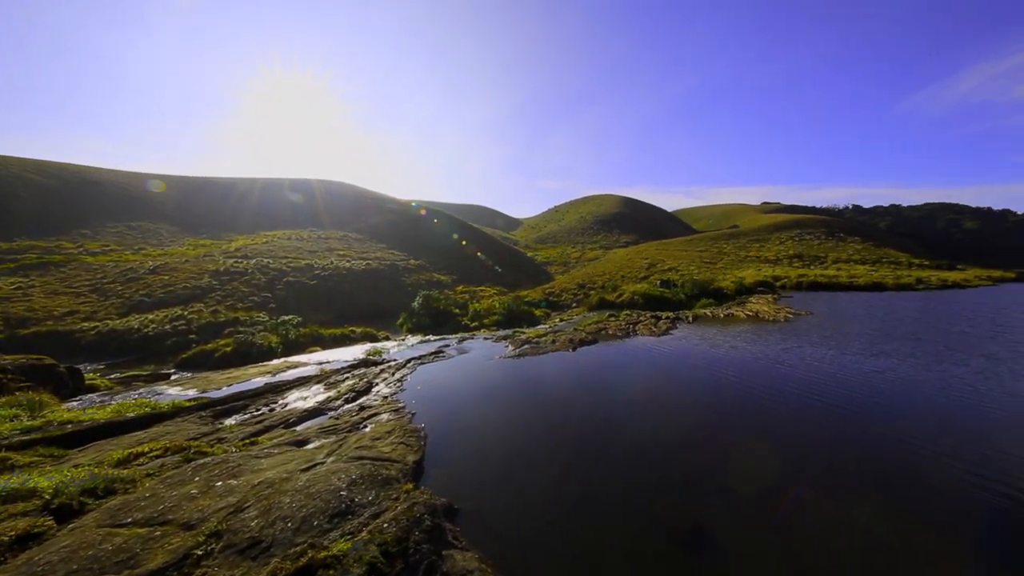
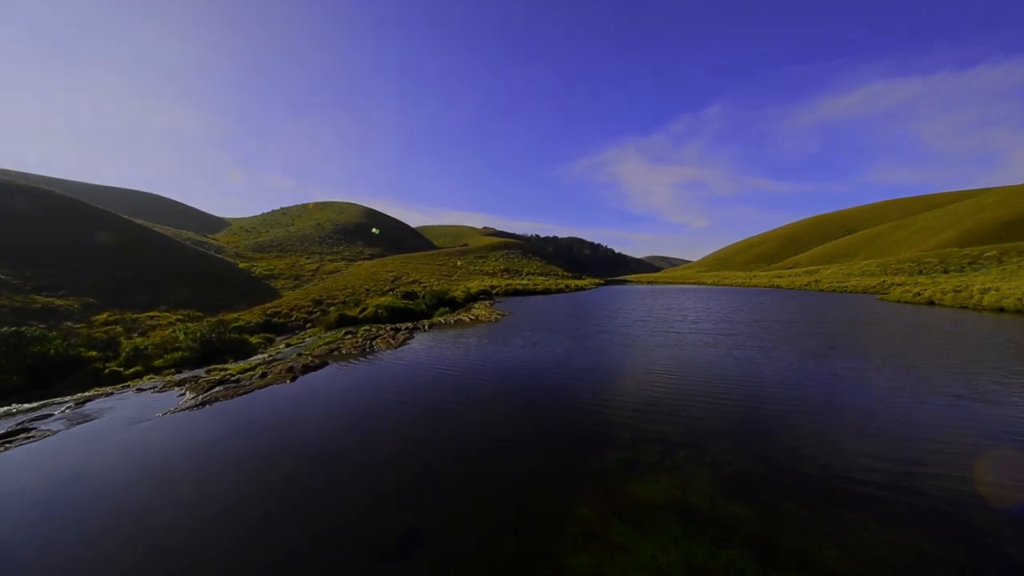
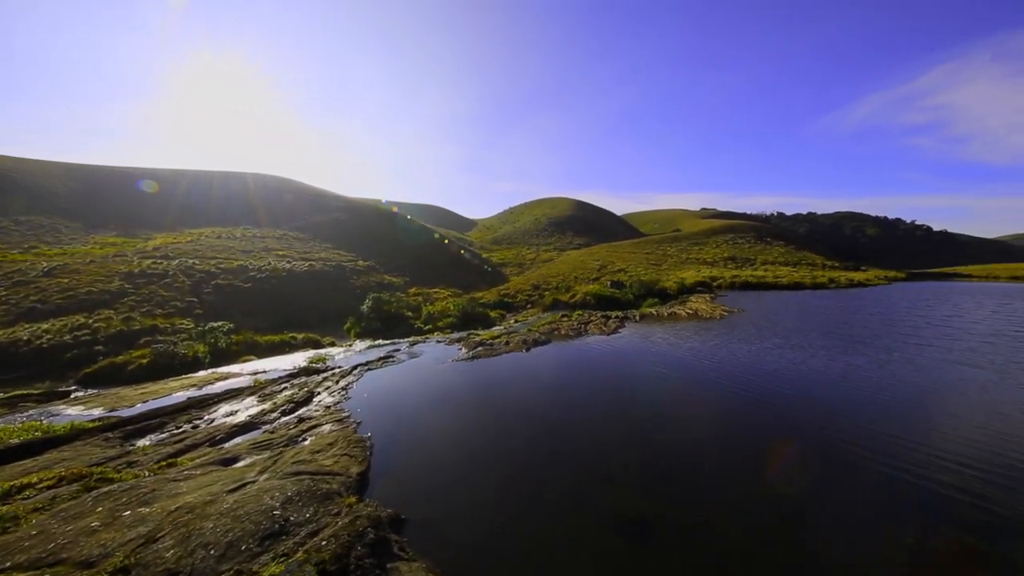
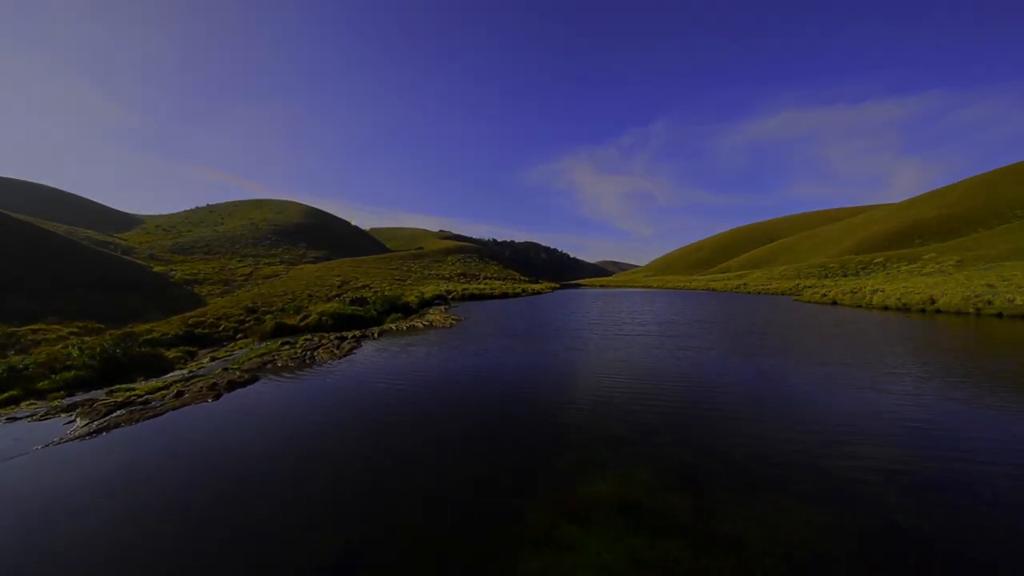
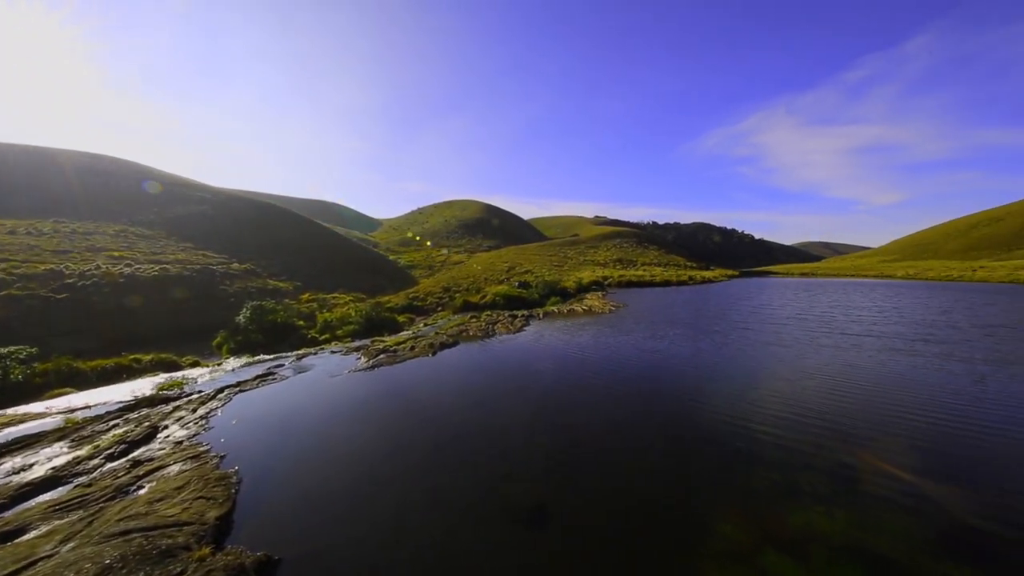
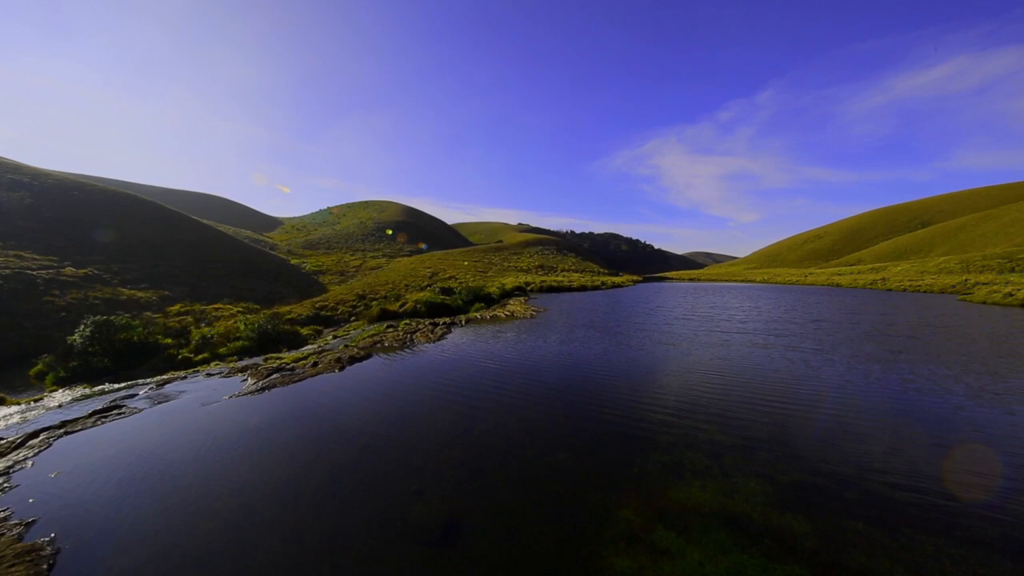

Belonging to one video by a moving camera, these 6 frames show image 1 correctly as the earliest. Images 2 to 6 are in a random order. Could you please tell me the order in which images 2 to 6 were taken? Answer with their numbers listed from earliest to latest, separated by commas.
3, 5, 6, 2, 4
